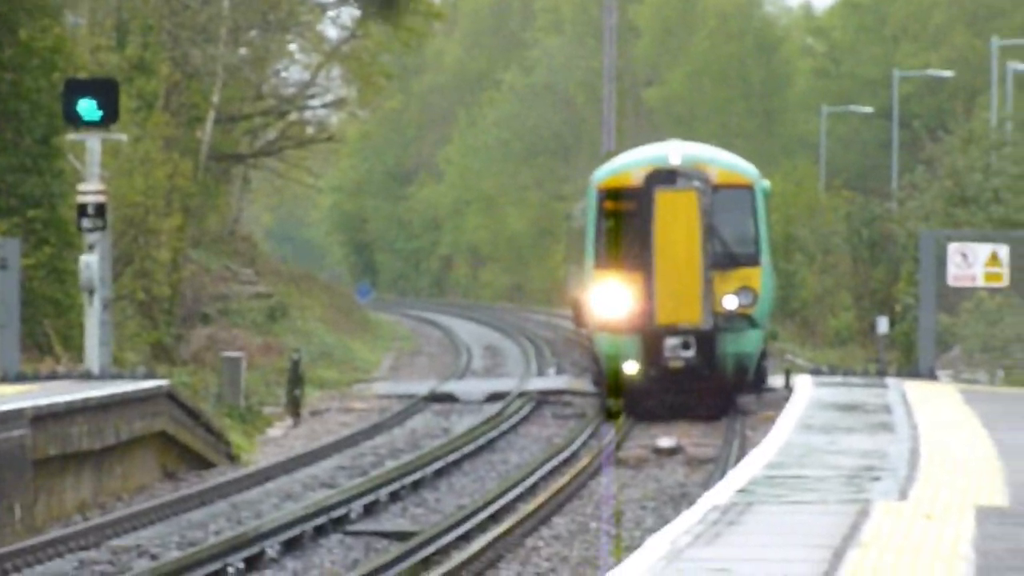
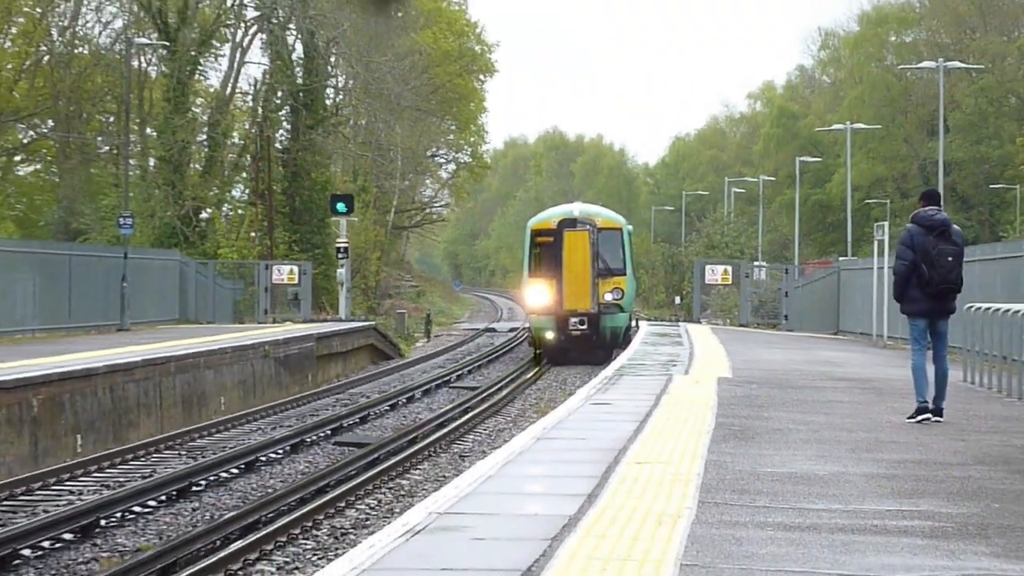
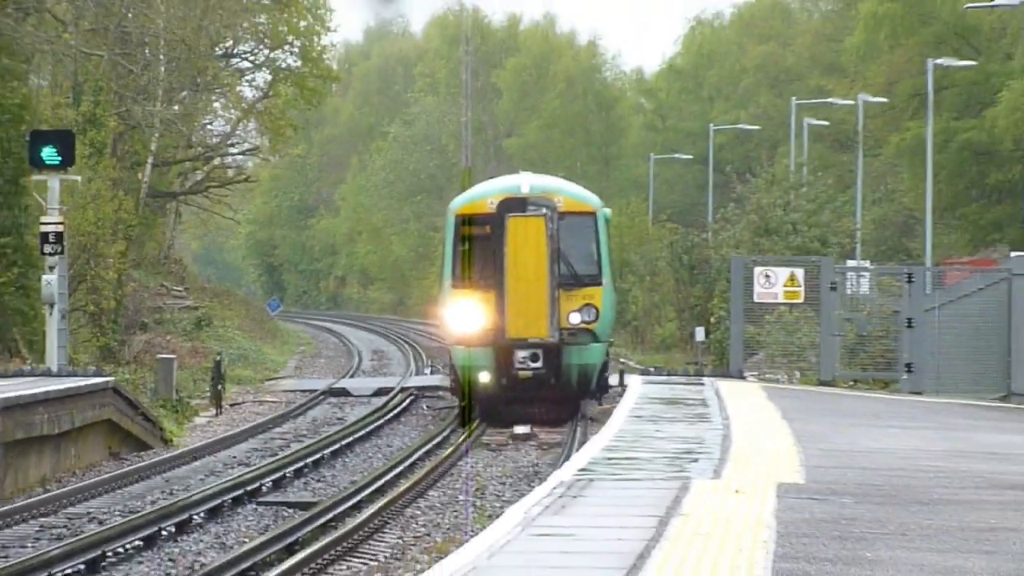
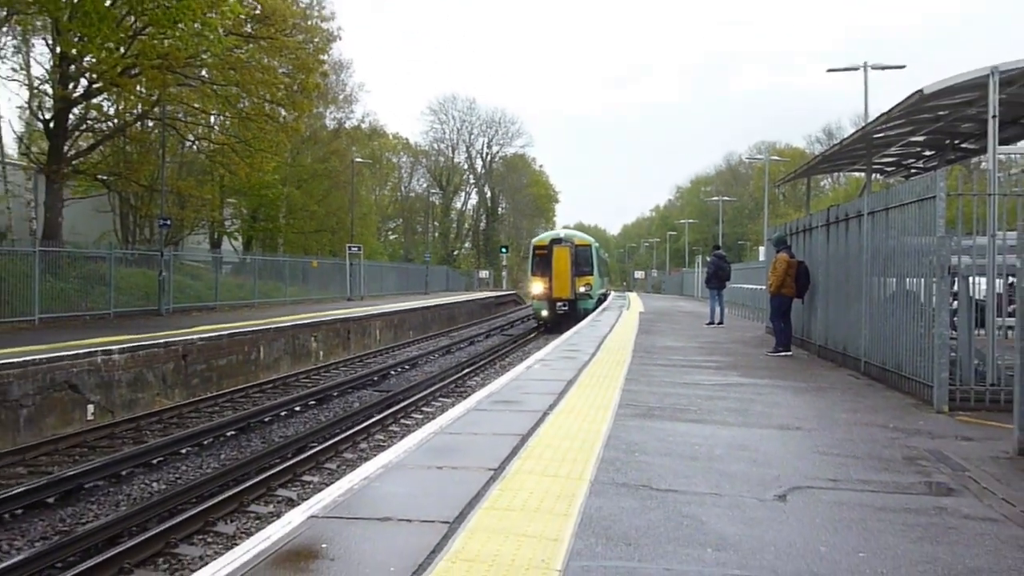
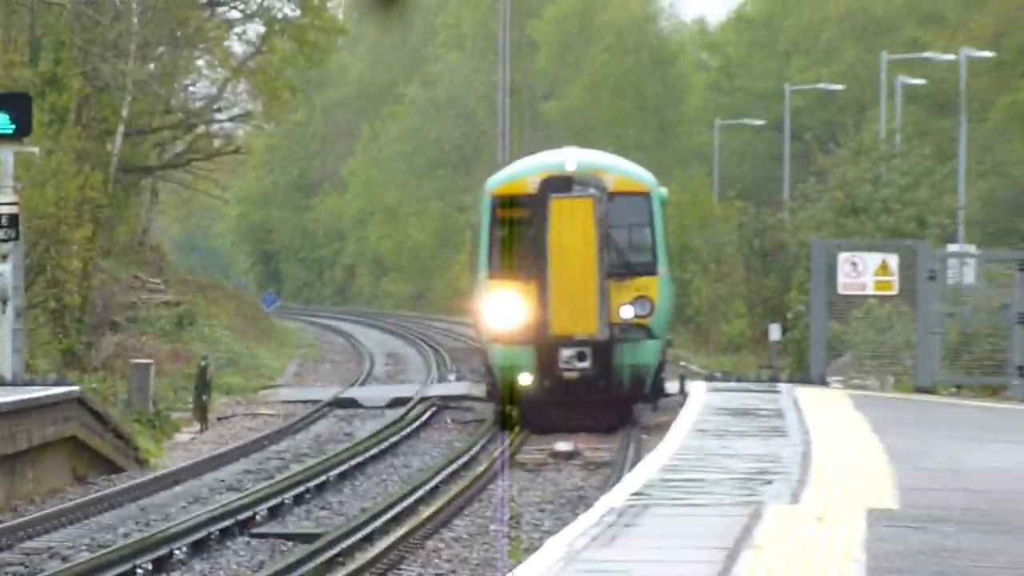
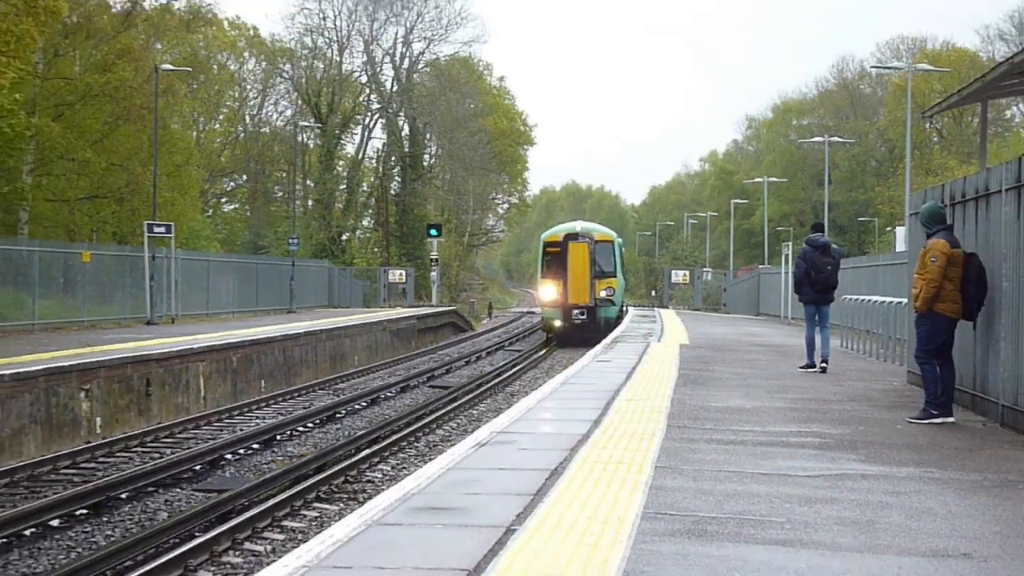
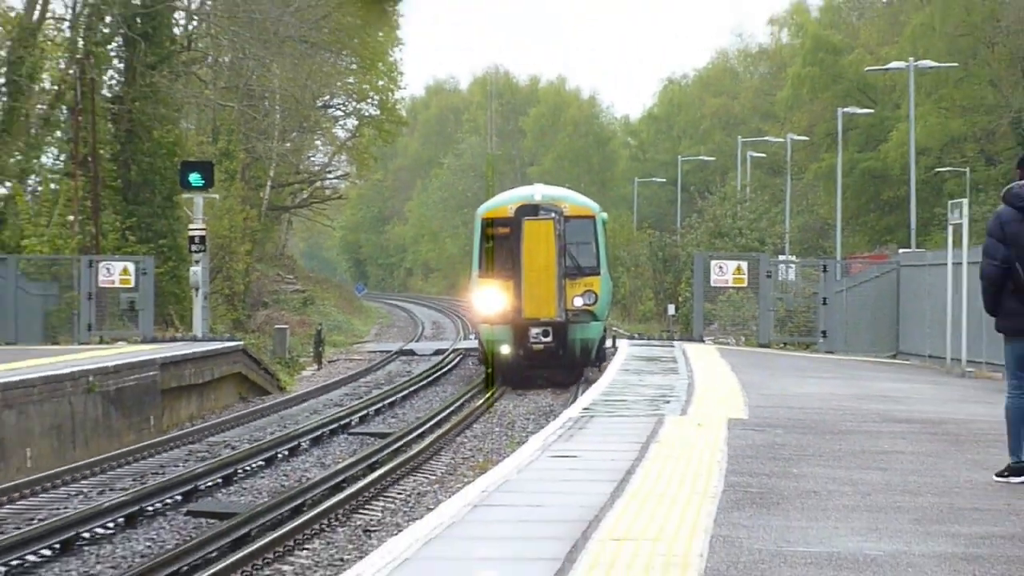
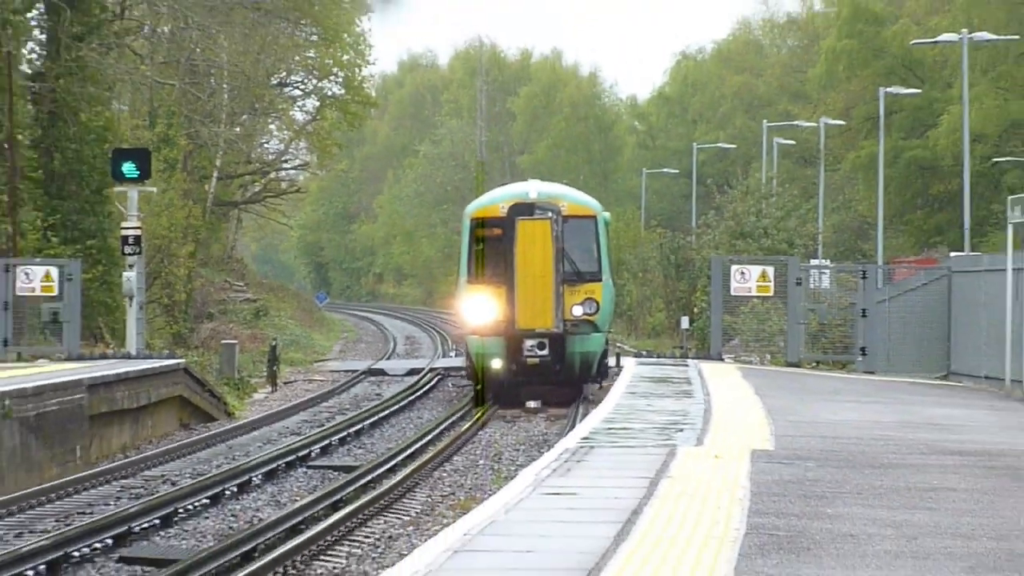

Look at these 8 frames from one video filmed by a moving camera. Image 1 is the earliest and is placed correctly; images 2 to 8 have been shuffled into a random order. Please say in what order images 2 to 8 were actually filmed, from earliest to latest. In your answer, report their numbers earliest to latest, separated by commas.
5, 3, 8, 7, 2, 6, 4
